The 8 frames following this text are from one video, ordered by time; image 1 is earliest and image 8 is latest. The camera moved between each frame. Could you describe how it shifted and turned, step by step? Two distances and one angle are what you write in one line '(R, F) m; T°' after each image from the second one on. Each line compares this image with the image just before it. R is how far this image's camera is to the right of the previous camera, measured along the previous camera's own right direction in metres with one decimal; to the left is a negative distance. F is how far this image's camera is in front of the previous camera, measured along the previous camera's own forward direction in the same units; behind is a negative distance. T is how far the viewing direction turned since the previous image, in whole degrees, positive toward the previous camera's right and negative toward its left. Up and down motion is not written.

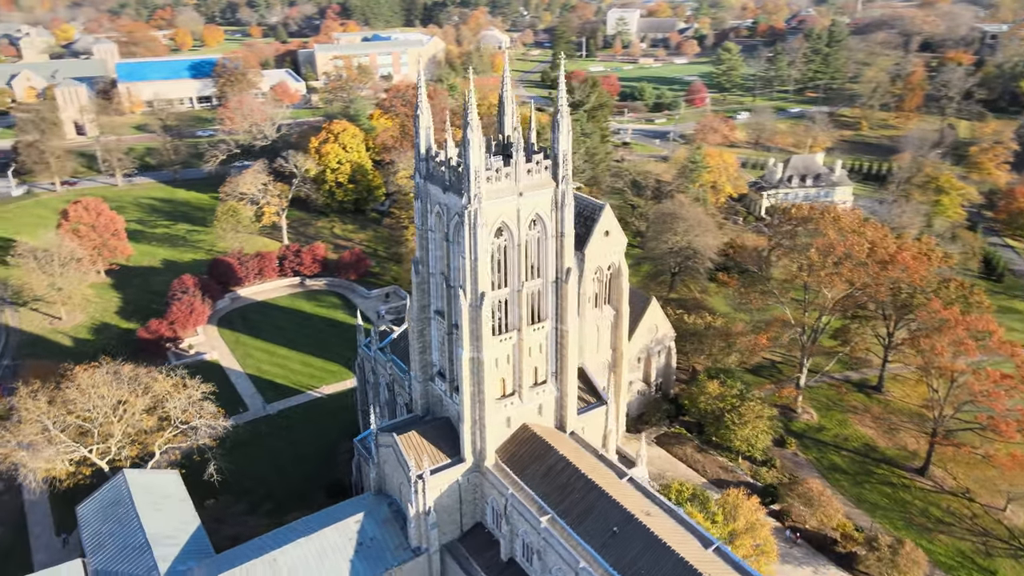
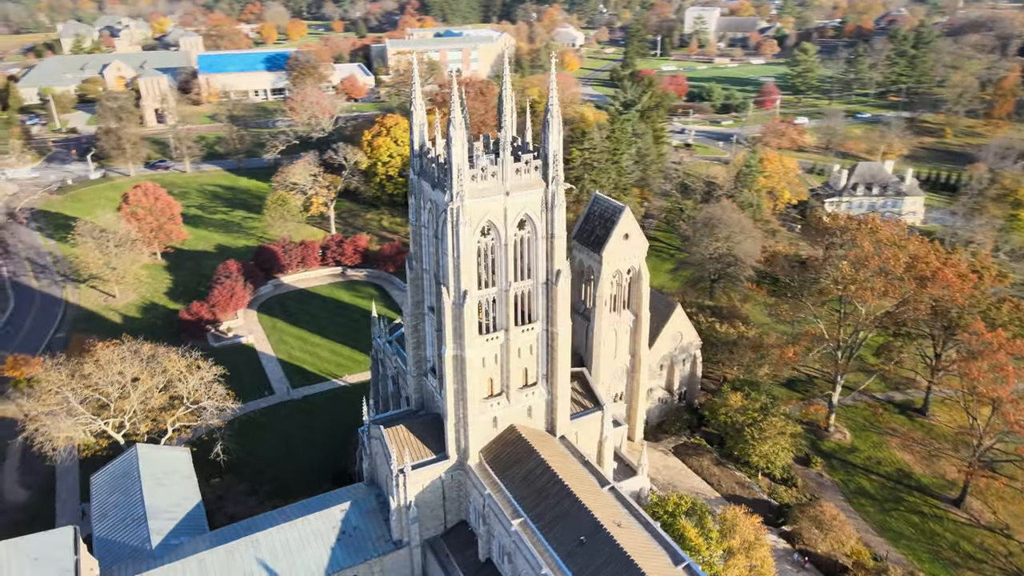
(+3.4, +0.4) m; -6°
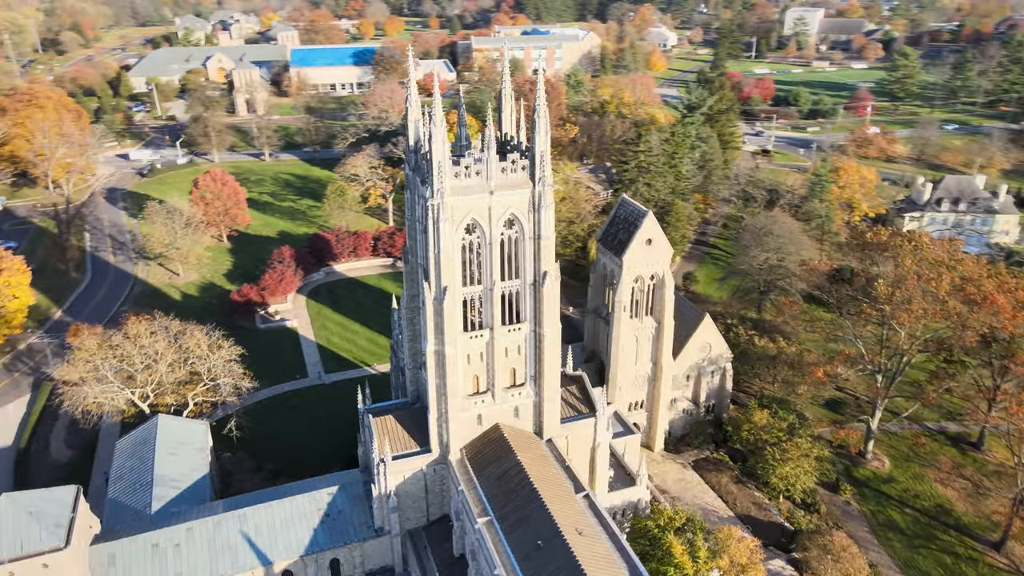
(+4.1, +0.3) m; -7°
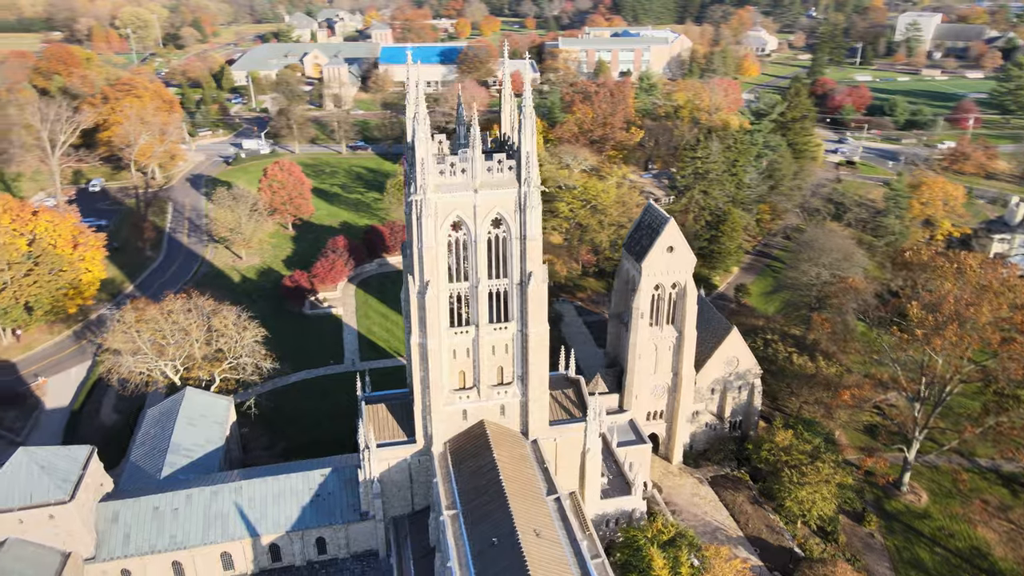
(+4.3, +0.1) m; -7°
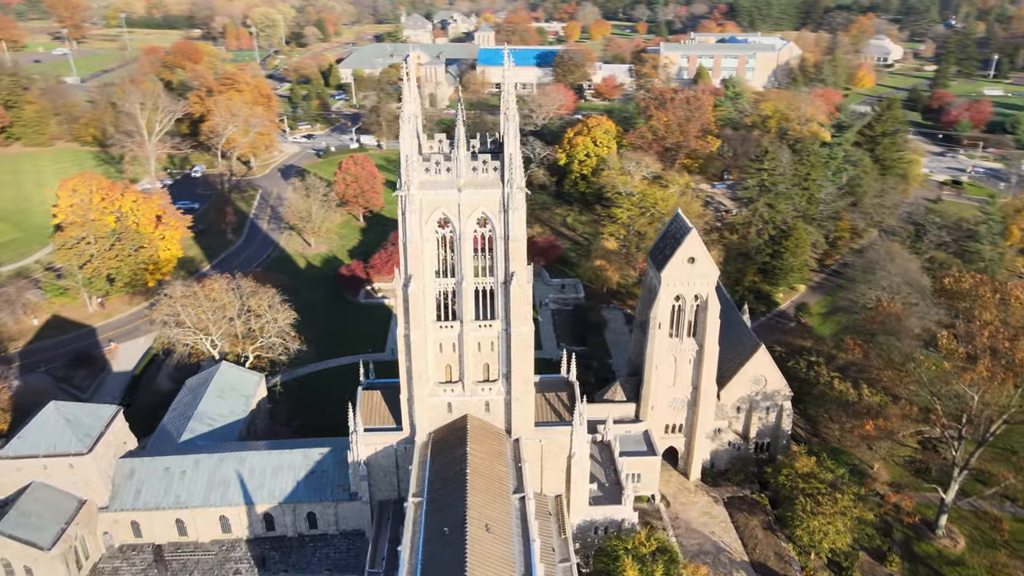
(+5.0, -0.1) m; -8°
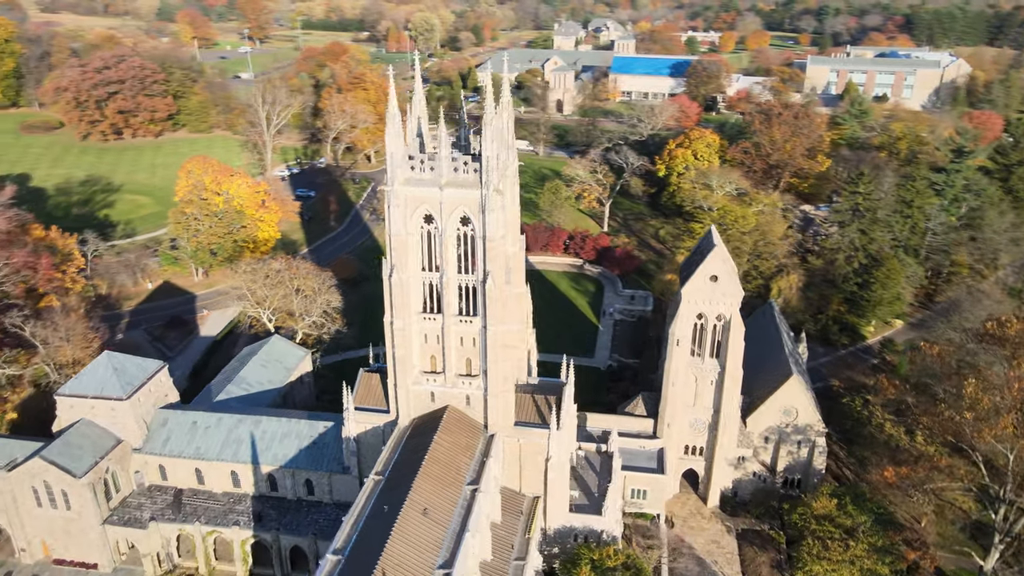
(+7.1, -0.2) m; -11°
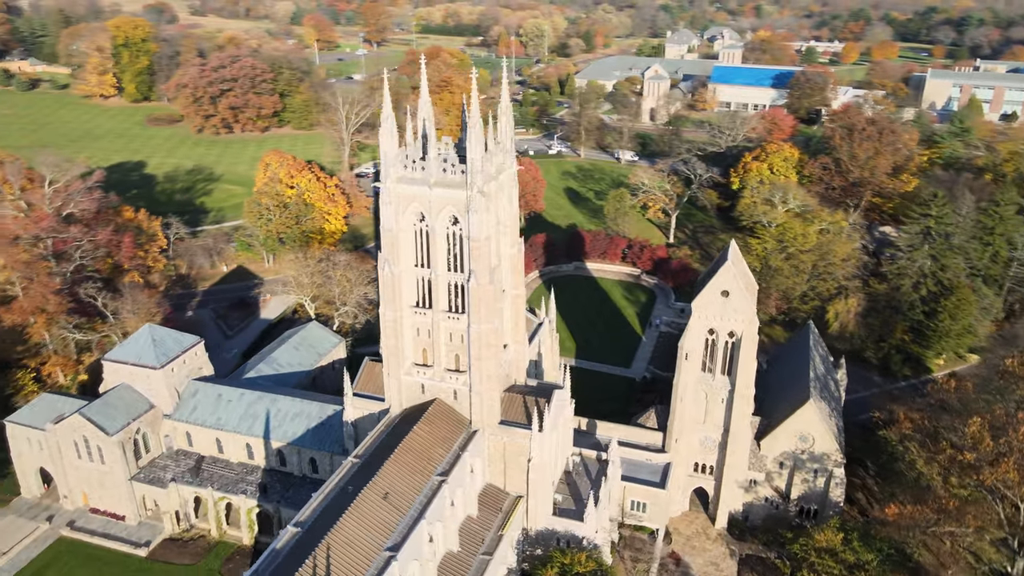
(+5.4, -0.3) m; -8°
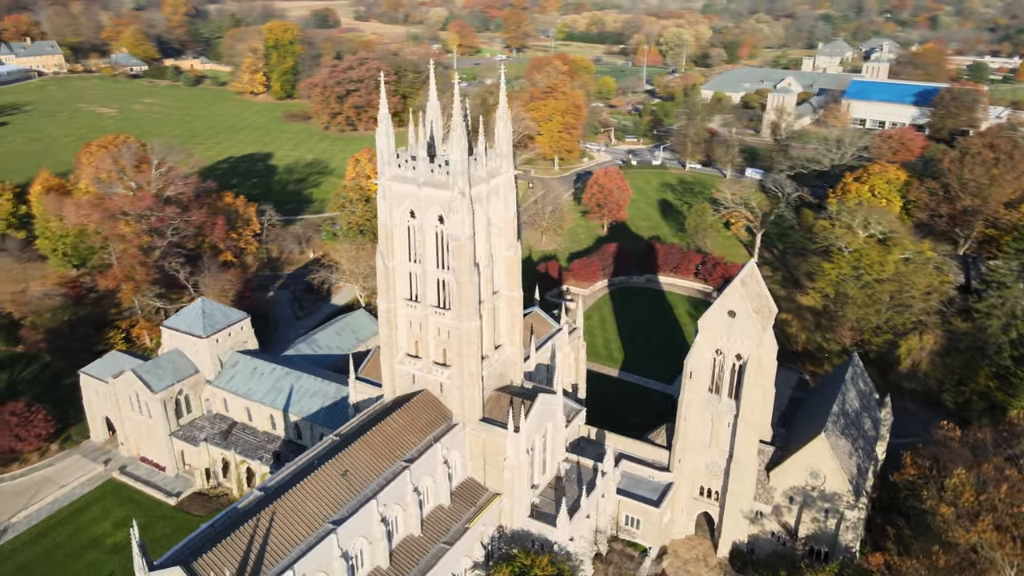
(+7.0, -0.1) m; -10°
